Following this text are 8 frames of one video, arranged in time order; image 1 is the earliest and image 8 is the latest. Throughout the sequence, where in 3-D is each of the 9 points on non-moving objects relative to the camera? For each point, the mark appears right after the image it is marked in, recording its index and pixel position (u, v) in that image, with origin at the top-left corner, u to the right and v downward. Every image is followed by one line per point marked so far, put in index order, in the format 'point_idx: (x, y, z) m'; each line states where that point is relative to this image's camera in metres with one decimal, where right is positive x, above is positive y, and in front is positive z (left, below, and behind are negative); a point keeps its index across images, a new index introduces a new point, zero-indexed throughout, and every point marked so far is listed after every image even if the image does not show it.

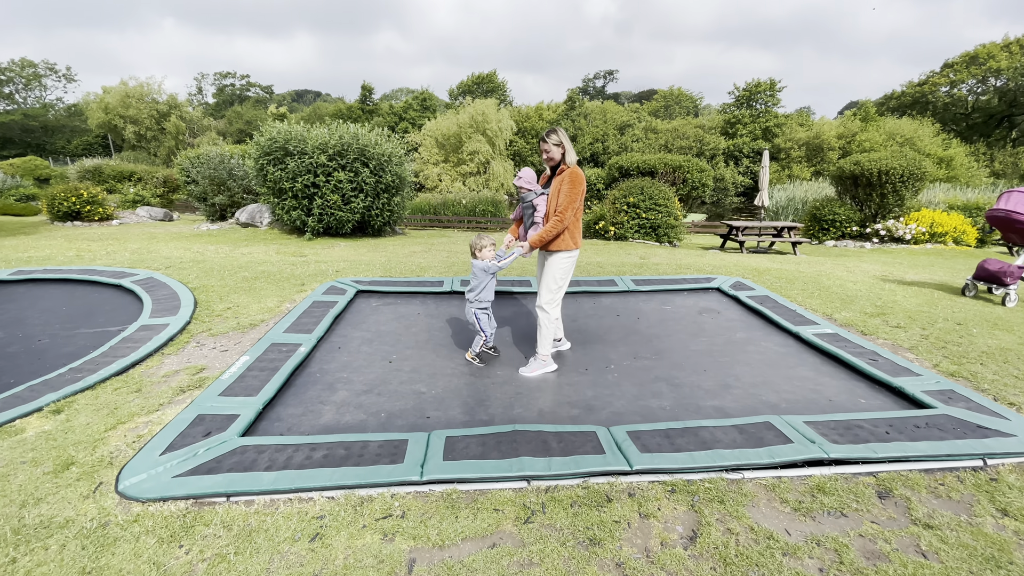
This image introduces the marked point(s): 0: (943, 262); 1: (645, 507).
0: (+8.1, +0.5, +9.0) m
1: (+0.5, -0.8, +1.8) m
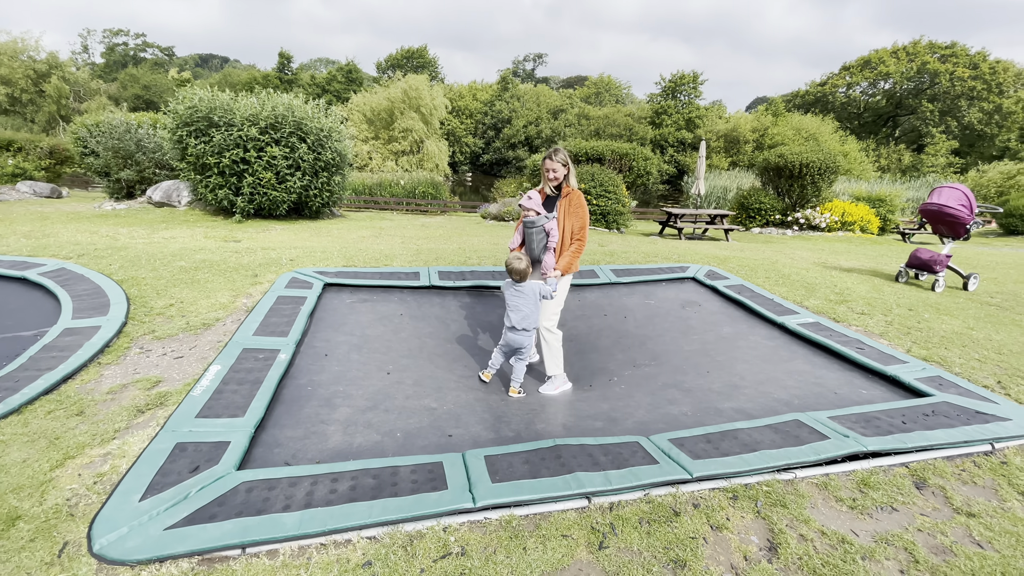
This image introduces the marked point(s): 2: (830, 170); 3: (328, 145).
0: (+7.1, +0.8, +9.9) m
1: (+0.7, -0.8, +1.7) m
2: (+8.1, +3.0, +12.2) m
3: (-3.3, +2.6, +8.6) m
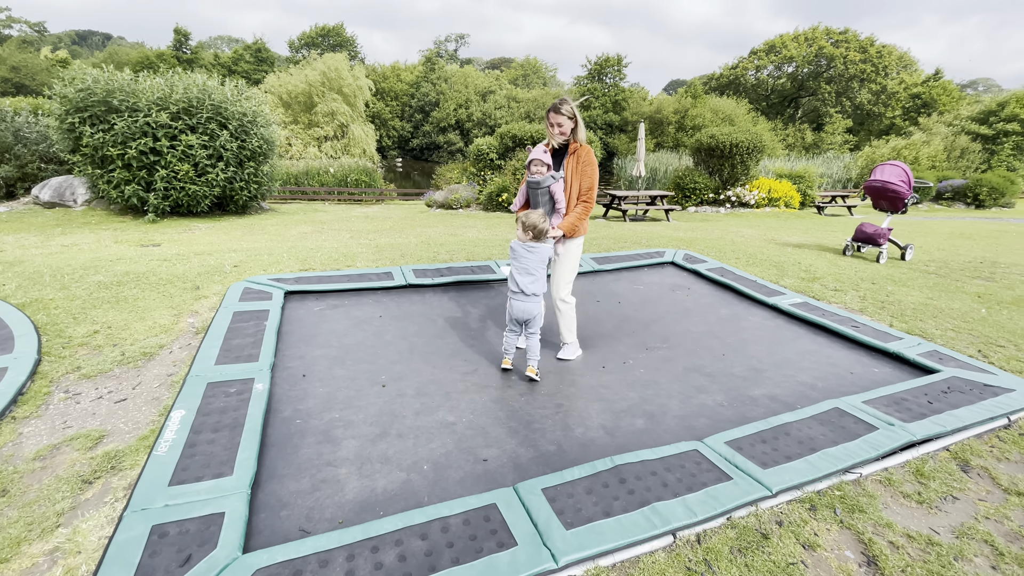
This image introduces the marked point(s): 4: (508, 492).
0: (+6.0, +1.4, +10.5) m
1: (+1.0, -0.8, +1.6) m
2: (+6.6, +3.7, +12.9) m
3: (-4.2, +2.5, +7.7) m
4: (0.0, -0.7, +1.6) m
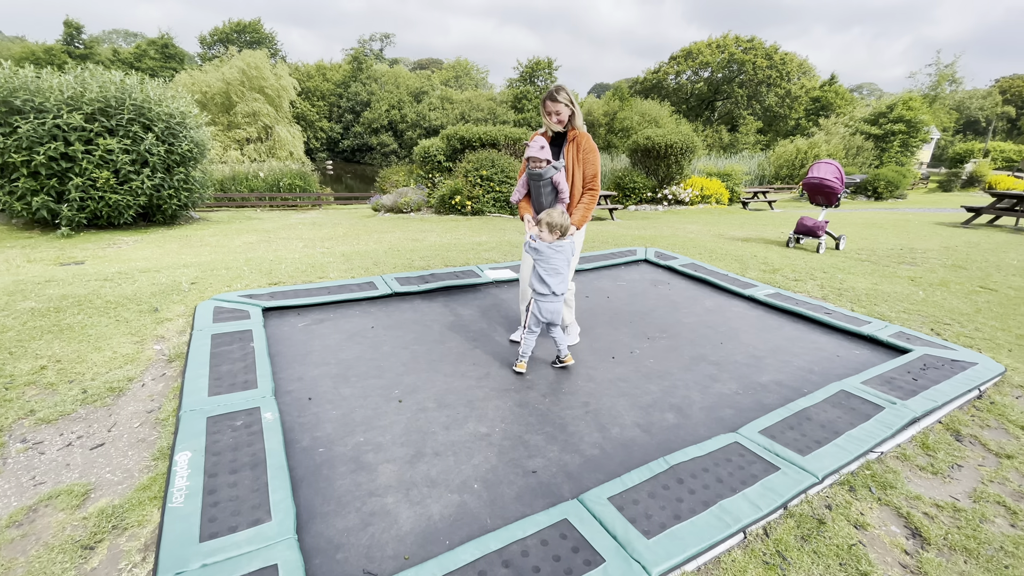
0: (+4.9, +1.6, +11.2) m
1: (+1.2, -0.8, +1.7) m
2: (+5.0, +3.9, +13.6) m
3: (-4.9, +2.3, +7.1) m
4: (+0.2, -0.7, +1.6) m
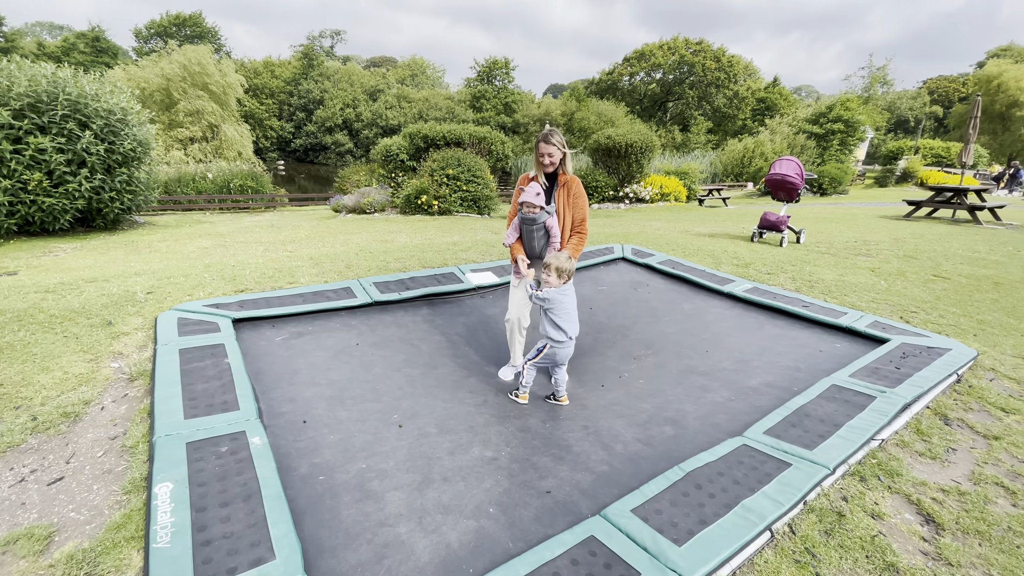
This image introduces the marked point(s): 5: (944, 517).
0: (+4.1, +1.7, +11.4) m
1: (+1.3, -0.8, +1.7) m
2: (+3.9, +4.1, +13.9) m
3: (-5.3, +2.1, +6.5) m
4: (+0.3, -0.7, +1.5) m
5: (+1.5, -0.8, +1.7) m
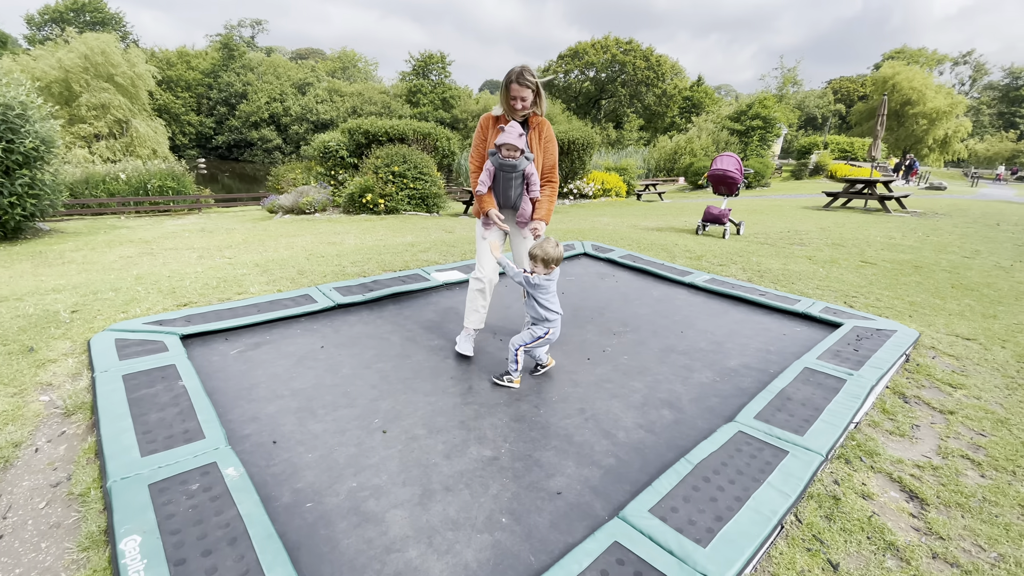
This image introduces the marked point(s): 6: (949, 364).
0: (+2.8, +1.9, +11.8) m
1: (+1.3, -0.7, +1.8) m
2: (+2.3, +4.2, +14.1) m
3: (-5.9, +1.9, +5.8) m
4: (+0.3, -0.7, +1.5) m
5: (+1.5, -0.8, +1.8) m
6: (+2.6, -0.4, +2.8) m
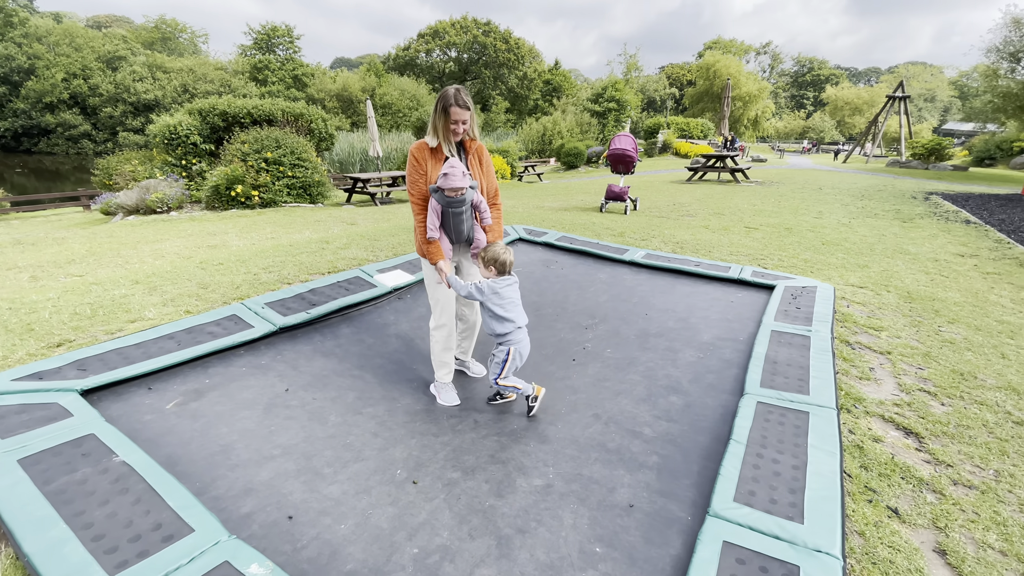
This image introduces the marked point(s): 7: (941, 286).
0: (+0.1, +2.4, +11.9) m
1: (+1.5, -0.6, +1.9) m
2: (-1.2, +4.7, +13.9) m
3: (-6.8, +1.4, +3.8) m
4: (+0.6, -0.7, +1.4) m
5: (+1.7, -0.6, +2.0) m
6: (+2.4, -0.2, +3.3) m
7: (+3.5, 0.0, +3.9) m
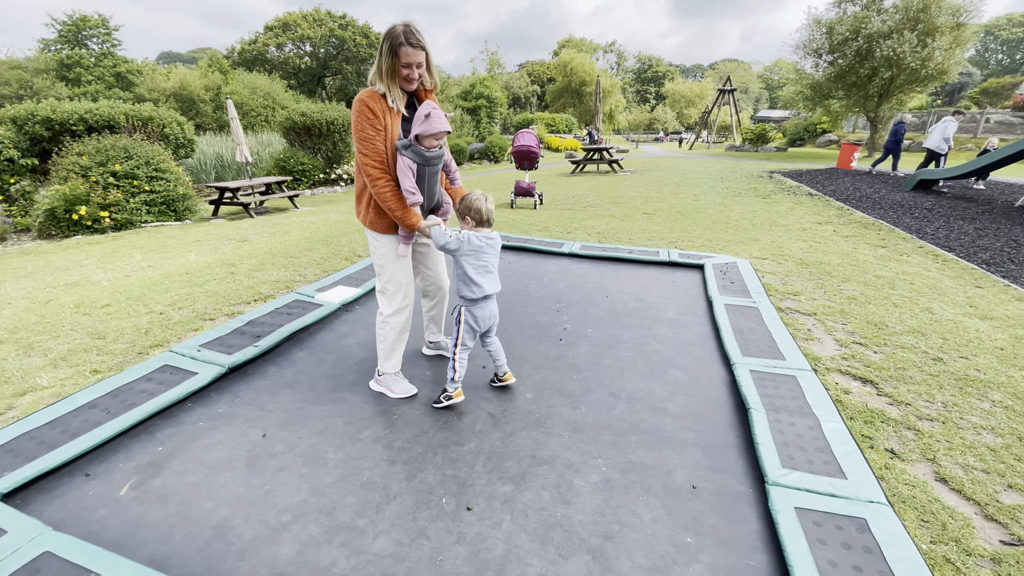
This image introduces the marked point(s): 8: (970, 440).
0: (-2.5, +2.3, +11.5) m
1: (+1.5, -0.5, +2.2) m
2: (-4.5, +4.4, +13.1) m
3: (-7.1, +0.6, +2.0) m
4: (+0.8, -0.6, +1.5) m
5: (+1.7, -0.4, +2.3) m
6: (+2.1, +0.1, +3.7) m
7: (+3.0, +0.4, +4.6) m
8: (+1.8, -0.6, +1.8) m
